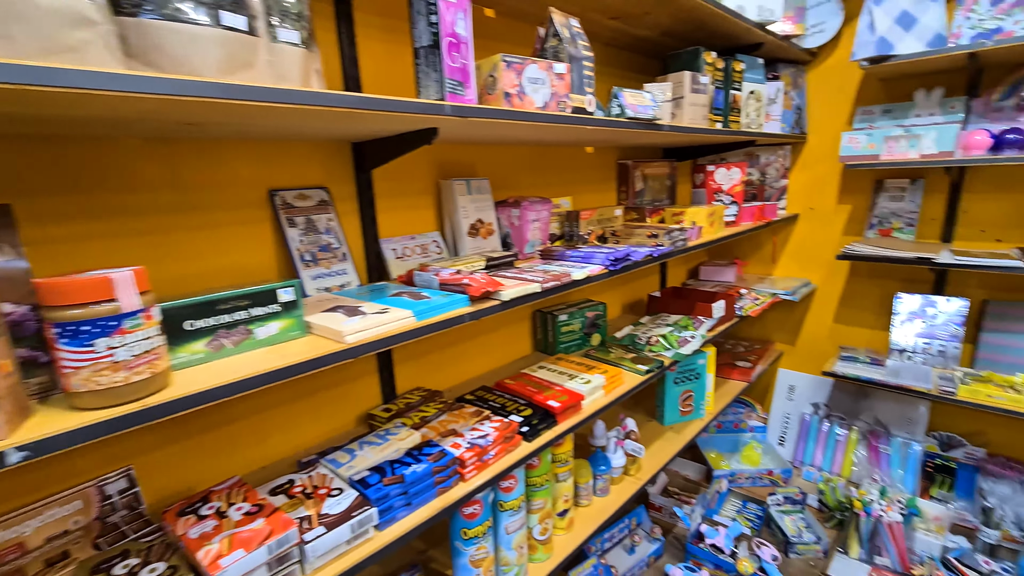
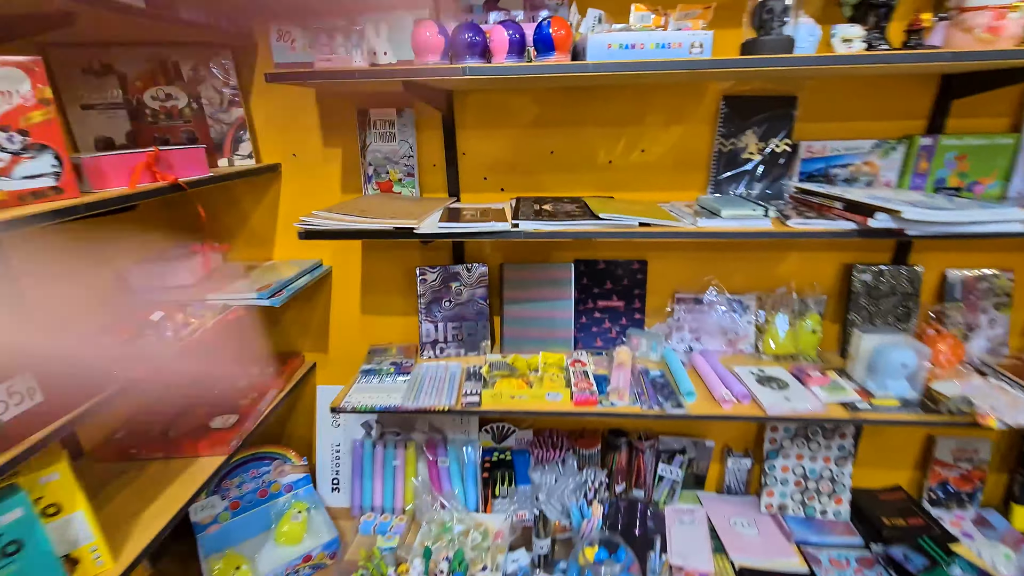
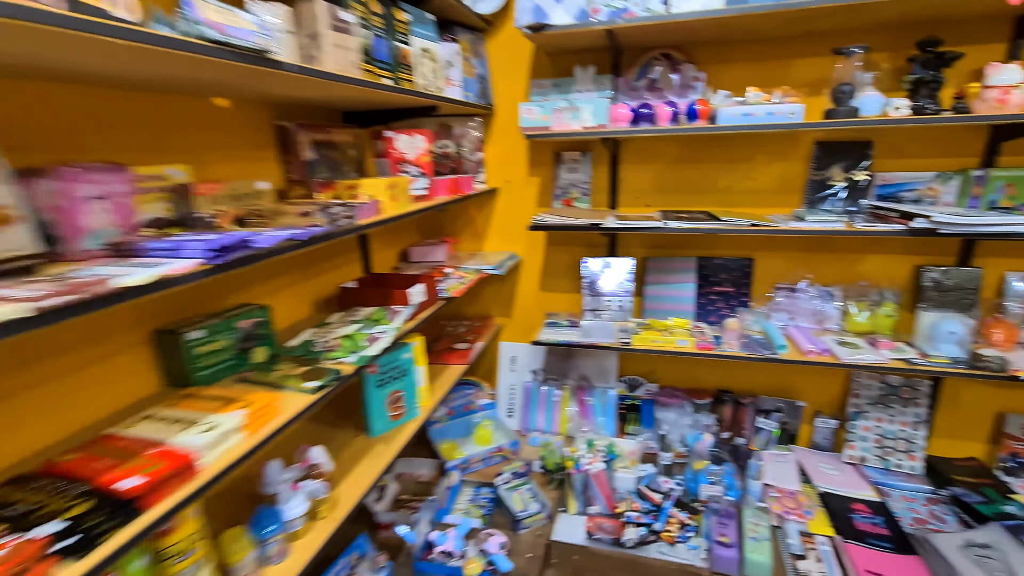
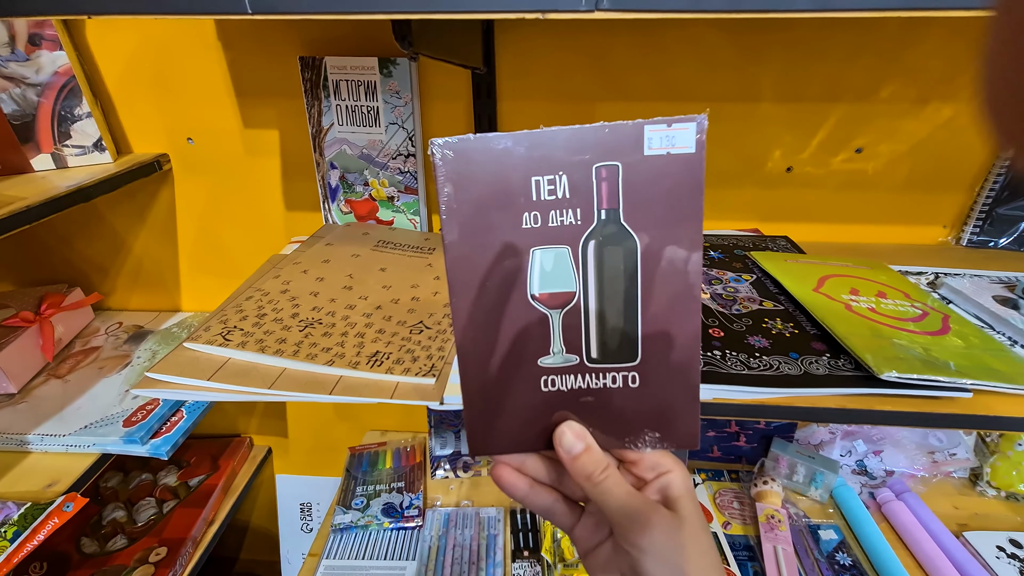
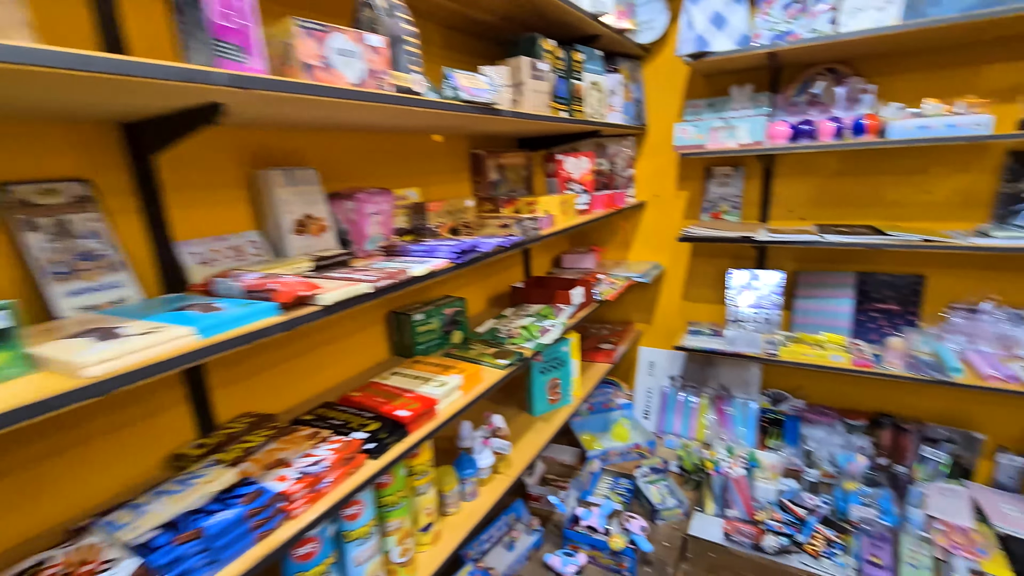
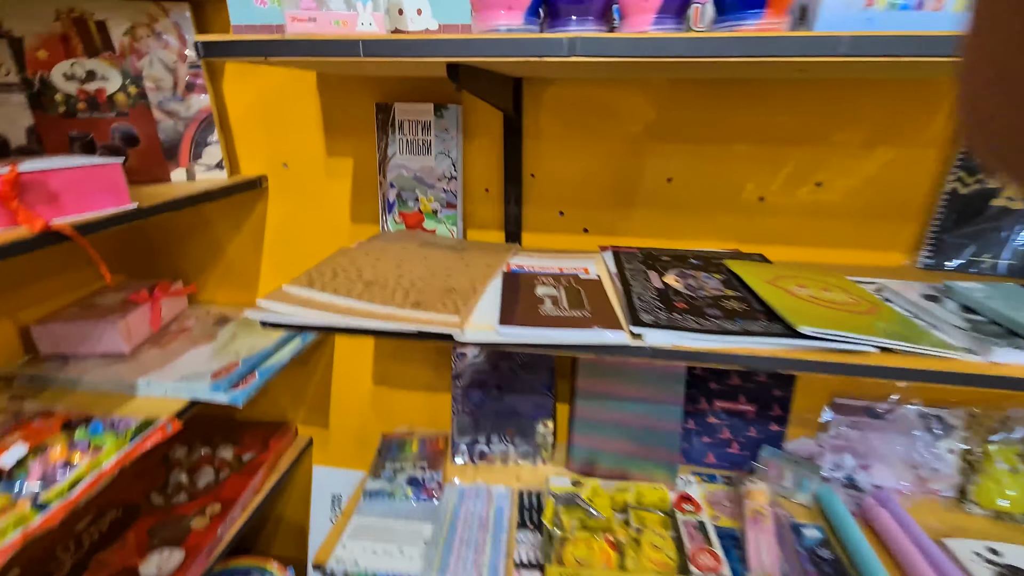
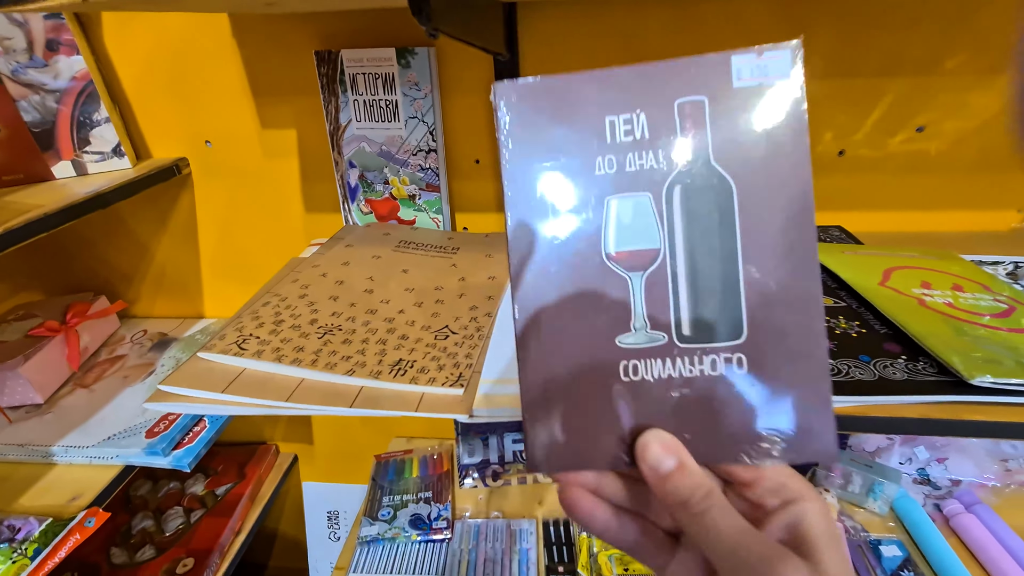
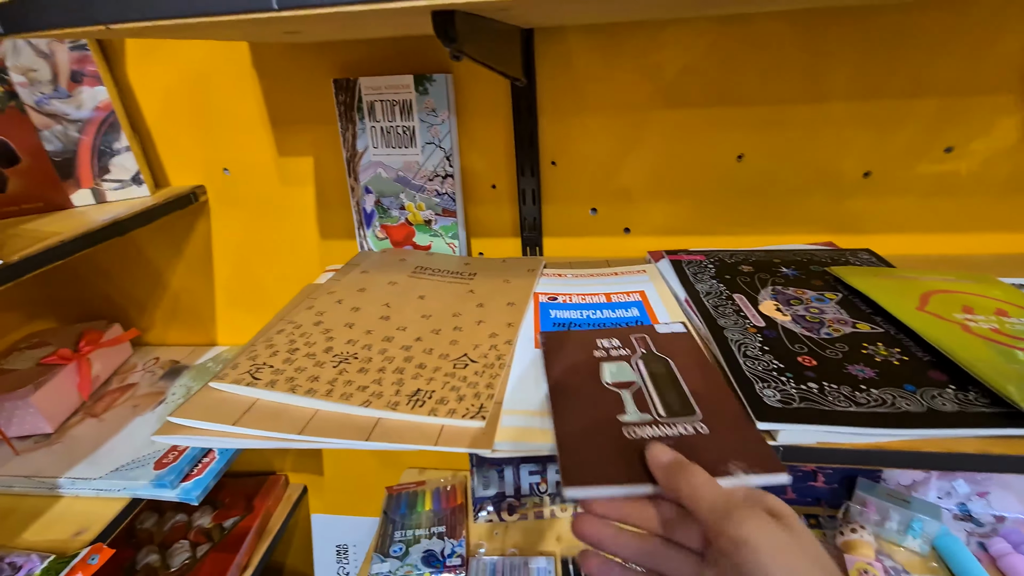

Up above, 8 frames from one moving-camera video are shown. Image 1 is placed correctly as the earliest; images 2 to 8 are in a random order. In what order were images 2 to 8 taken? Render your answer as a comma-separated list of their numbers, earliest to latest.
5, 3, 2, 6, 8, 7, 4
